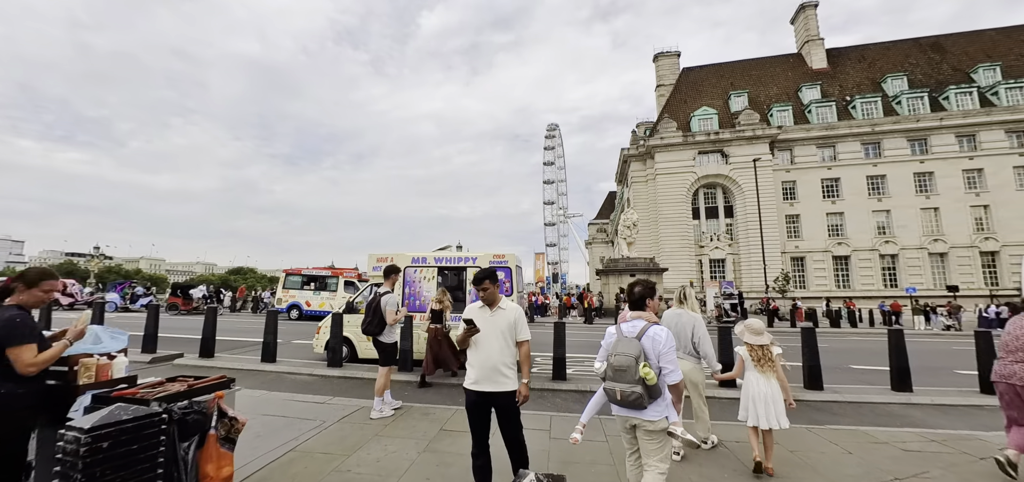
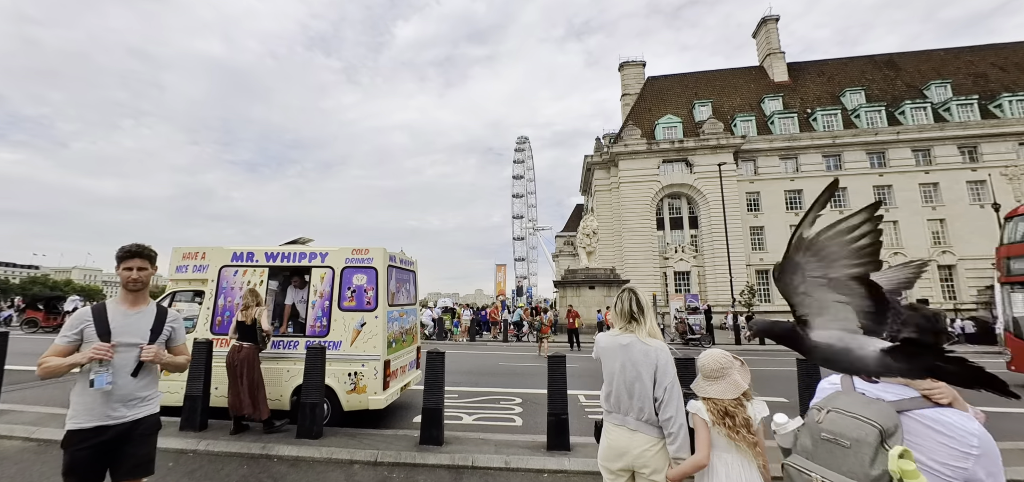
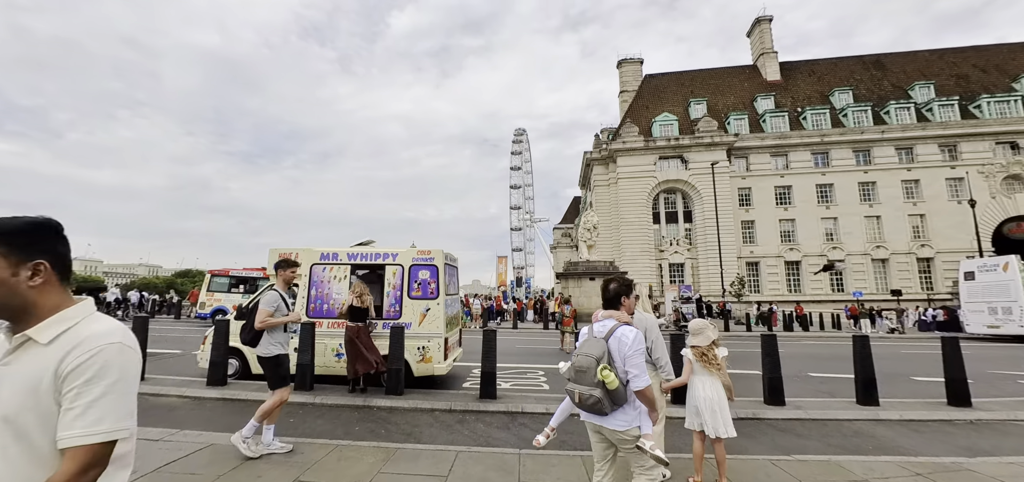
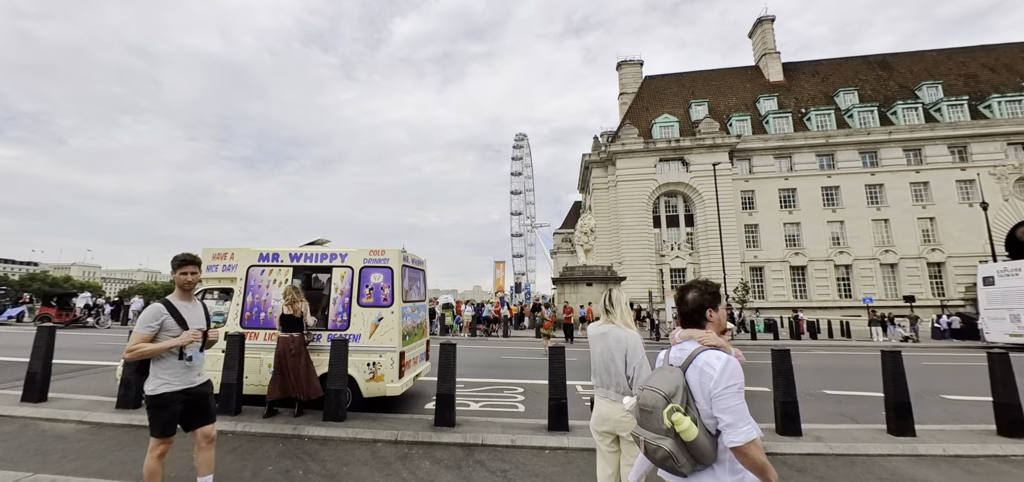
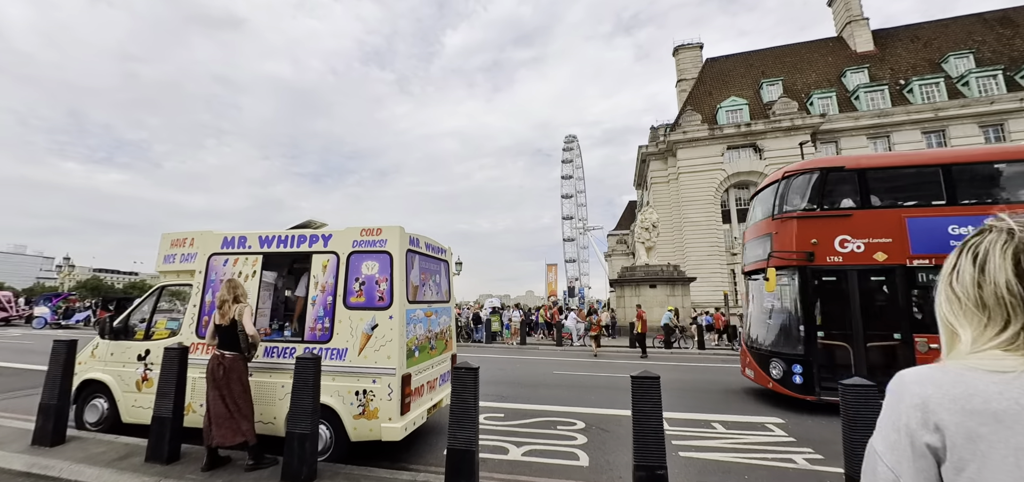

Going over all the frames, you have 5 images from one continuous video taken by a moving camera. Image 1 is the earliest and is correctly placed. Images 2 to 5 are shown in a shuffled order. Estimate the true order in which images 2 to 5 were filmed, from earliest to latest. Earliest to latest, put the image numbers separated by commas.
3, 4, 2, 5
